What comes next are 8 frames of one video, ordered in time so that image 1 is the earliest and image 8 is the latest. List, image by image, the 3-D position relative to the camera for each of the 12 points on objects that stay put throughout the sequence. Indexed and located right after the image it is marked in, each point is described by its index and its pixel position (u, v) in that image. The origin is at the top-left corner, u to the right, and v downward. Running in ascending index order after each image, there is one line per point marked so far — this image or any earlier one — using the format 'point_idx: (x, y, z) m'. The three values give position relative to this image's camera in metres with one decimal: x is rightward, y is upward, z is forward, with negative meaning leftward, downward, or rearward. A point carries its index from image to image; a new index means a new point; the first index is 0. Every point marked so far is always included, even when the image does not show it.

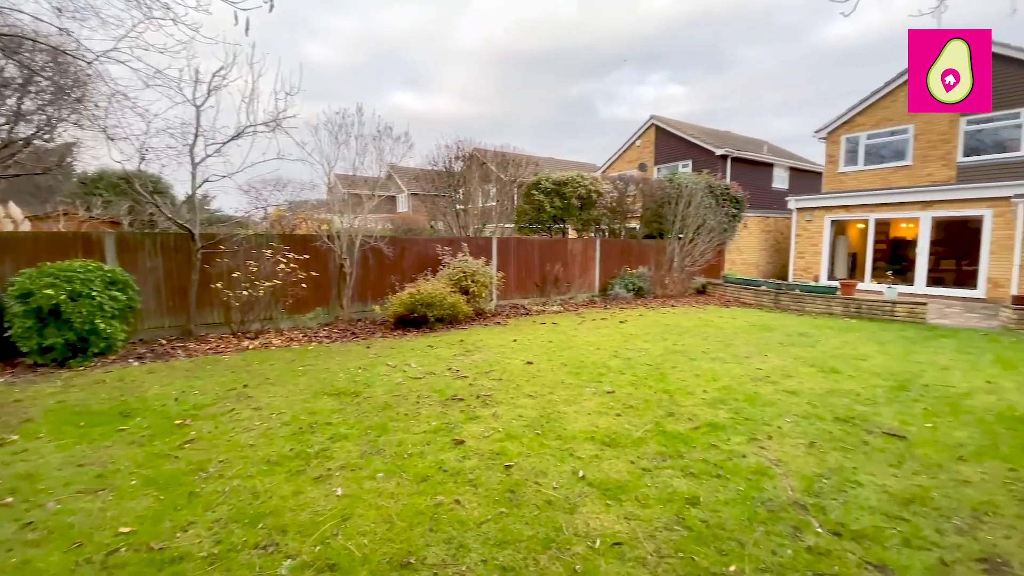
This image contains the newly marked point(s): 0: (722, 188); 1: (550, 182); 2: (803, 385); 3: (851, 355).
0: (+6.1, +2.9, +13.7) m
1: (+1.0, +2.8, +12.3) m
2: (+2.9, -1.0, +4.6) m
3: (+4.2, -0.8, +5.8) m
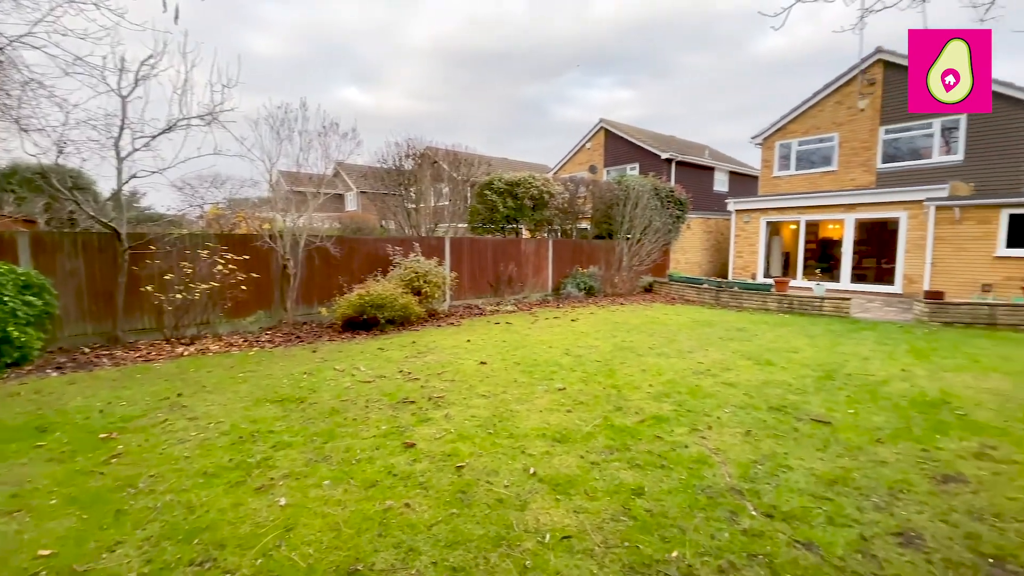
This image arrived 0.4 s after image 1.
0: (+4.7, +2.9, +14.2) m
1: (-0.2, +2.8, +12.3) m
2: (+2.4, -0.9, +4.9) m
3: (+3.6, -0.8, +6.2) m
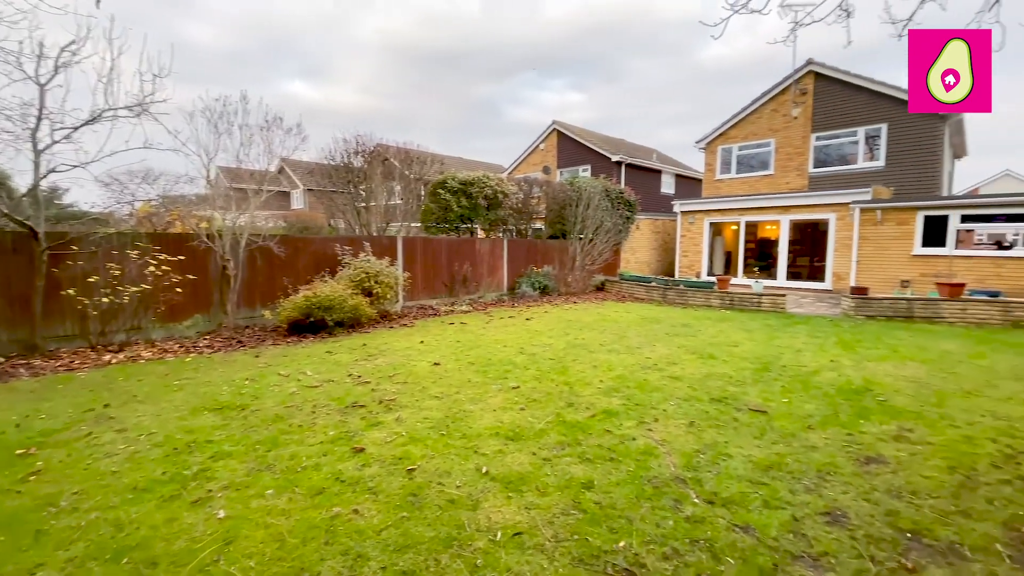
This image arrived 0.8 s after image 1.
0: (+3.3, +3.0, +14.6) m
1: (-1.5, +2.8, +12.2) m
2: (+1.9, -0.9, +5.1) m
3: (+3.0, -0.8, +6.5) m
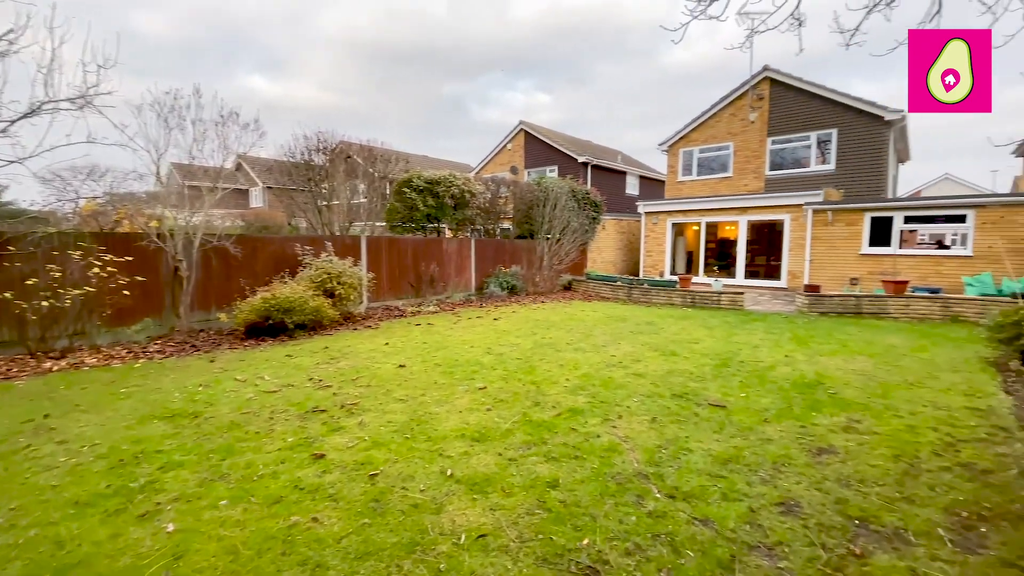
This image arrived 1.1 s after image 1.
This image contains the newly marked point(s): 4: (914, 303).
0: (+2.2, +3.0, +14.8) m
1: (-2.3, +2.8, +12.1) m
2: (+1.5, -0.9, +5.2) m
3: (+2.5, -0.7, +6.7) m
4: (+7.6, -0.3, +8.9) m
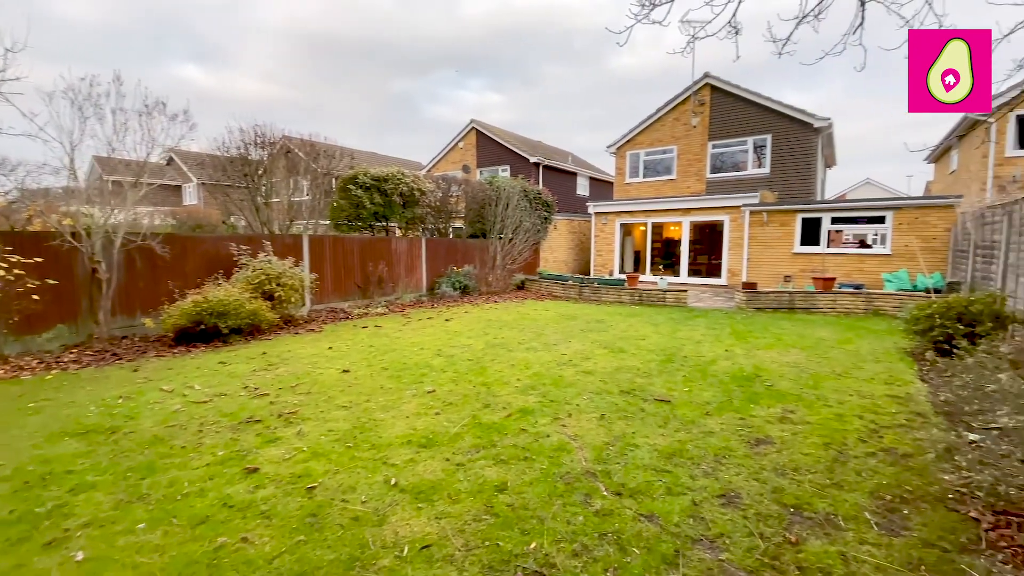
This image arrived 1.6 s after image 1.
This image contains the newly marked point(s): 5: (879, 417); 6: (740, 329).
0: (+0.7, +3.0, +14.9) m
1: (-3.6, +2.8, +11.7) m
2: (+1.0, -0.9, +5.3) m
3: (+1.8, -0.7, +6.8) m
4: (+6.7, -0.2, +9.5) m
5: (+2.9, -1.0, +3.7) m
6: (+3.6, -0.7, +7.4) m
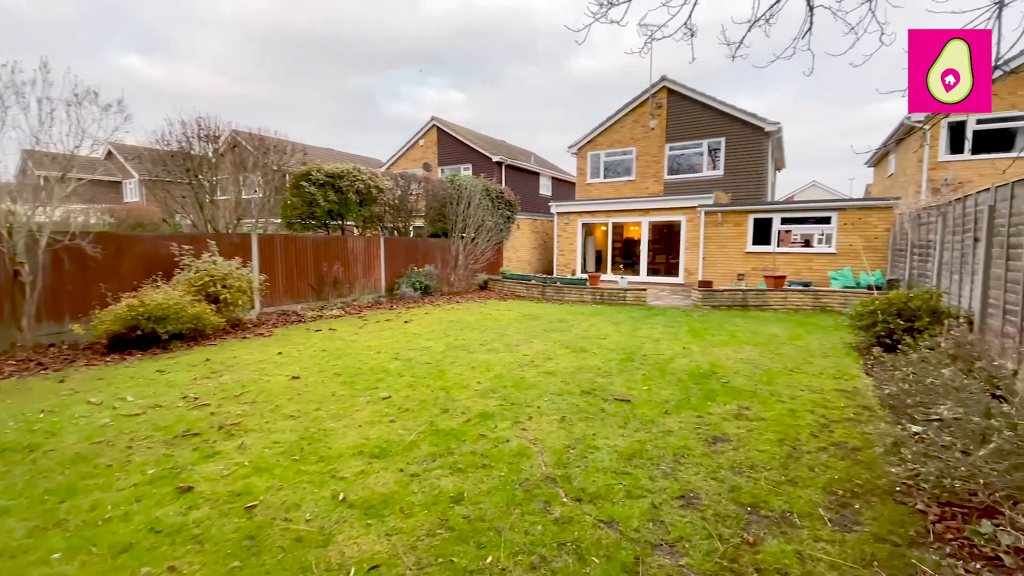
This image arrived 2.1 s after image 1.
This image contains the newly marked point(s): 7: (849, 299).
0: (-0.5, +3.0, +14.7) m
1: (-4.6, +2.7, +11.3) m
2: (+0.5, -0.9, +5.2) m
3: (+1.2, -0.7, +6.8) m
4: (+5.9, -0.2, +9.9) m
5: (+2.6, -1.0, +3.8) m
6: (+3.0, -0.6, +7.6) m
7: (+6.8, -0.2, +9.5) m
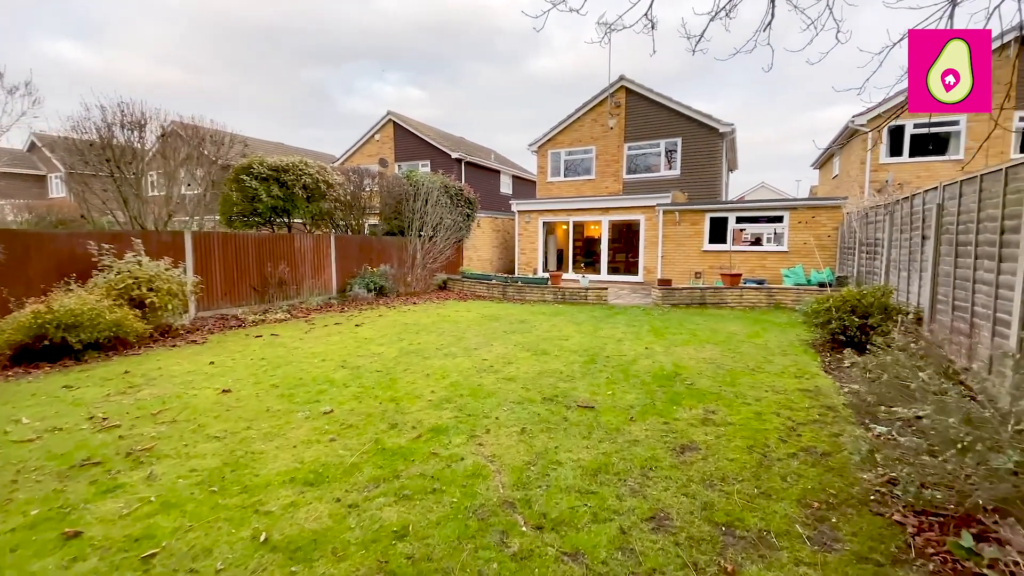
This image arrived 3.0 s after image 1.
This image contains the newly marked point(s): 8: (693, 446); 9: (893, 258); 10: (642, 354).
0: (-1.8, +3.0, +14.3) m
1: (-5.5, +2.7, +10.6) m
2: (+0.1, -0.9, +4.9) m
3: (+0.6, -0.7, +6.6) m
4: (+5.0, -0.1, +10.0) m
5: (+2.2, -1.0, +3.7) m
6: (+2.3, -0.6, +7.5) m
7: (+6.0, -0.2, +9.7) m
8: (+1.2, -1.1, +3.2) m
9: (+5.6, +0.4, +6.9) m
10: (+1.6, -0.8, +5.6) m
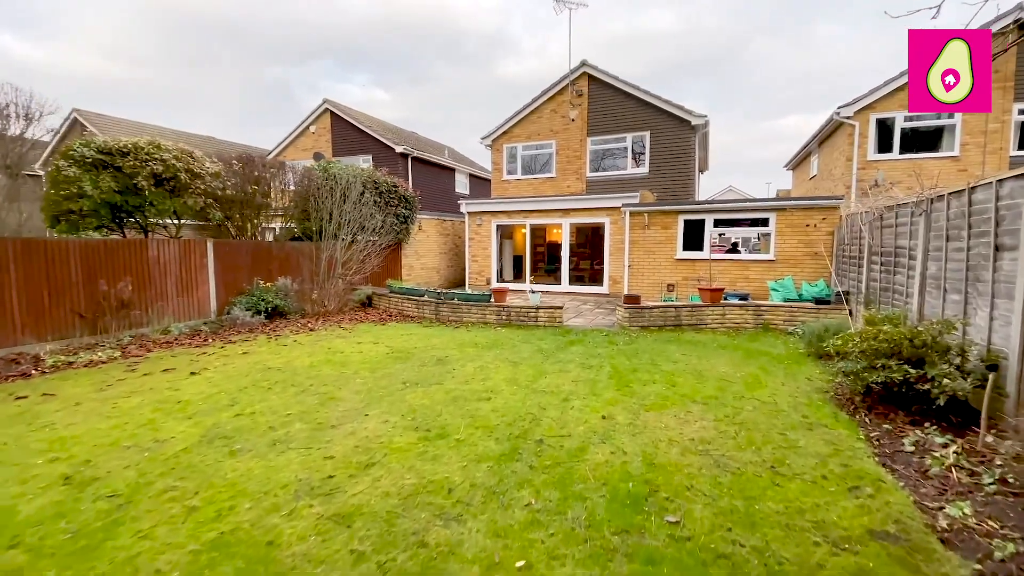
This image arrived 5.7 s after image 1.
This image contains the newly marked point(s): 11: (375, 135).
0: (-3.2, +2.6, +12.1) m
1: (-6.7, +2.3, +8.1) m
2: (-0.8, -1.2, +2.8) m
3: (-0.3, -1.0, +4.5) m
4: (+3.8, -0.4, +8.2) m
5: (+1.4, -1.3, +1.8) m
6: (+1.3, -0.9, +5.5) m
7: (+4.8, -0.5, +8.0) m
8: (+0.5, -1.4, +1.1) m
9: (+4.6, +0.1, +5.1) m
10: (+0.6, -1.1, +3.6) m
11: (-5.4, +6.0, +18.5) m
